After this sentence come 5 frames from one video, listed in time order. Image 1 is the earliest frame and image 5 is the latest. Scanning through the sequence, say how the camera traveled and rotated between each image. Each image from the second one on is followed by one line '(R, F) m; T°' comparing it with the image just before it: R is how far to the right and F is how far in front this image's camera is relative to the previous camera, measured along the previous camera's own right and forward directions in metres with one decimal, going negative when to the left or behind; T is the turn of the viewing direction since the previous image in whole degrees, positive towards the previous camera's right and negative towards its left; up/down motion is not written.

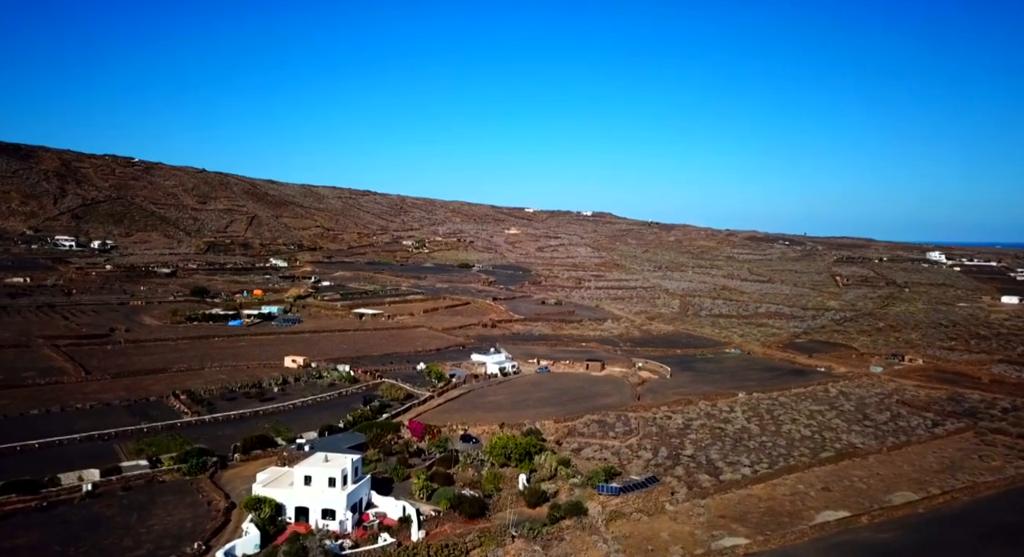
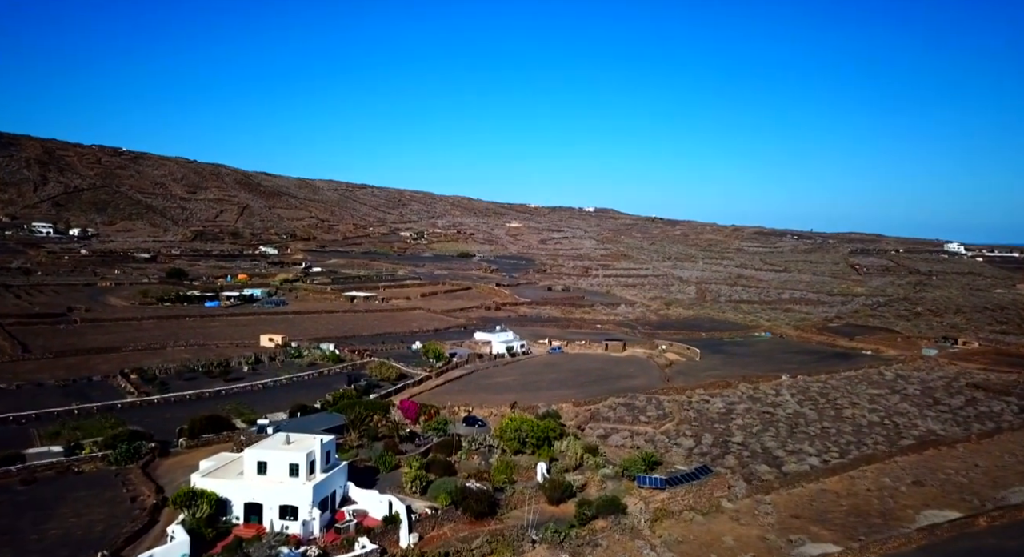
(-0.7, +7.3) m; 0°
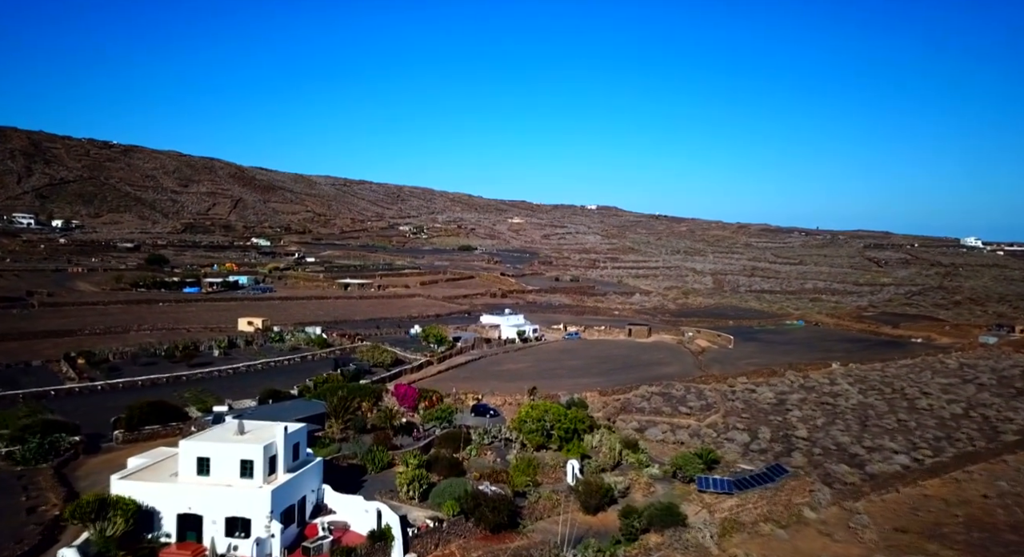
(-0.8, +6.0) m; 0°
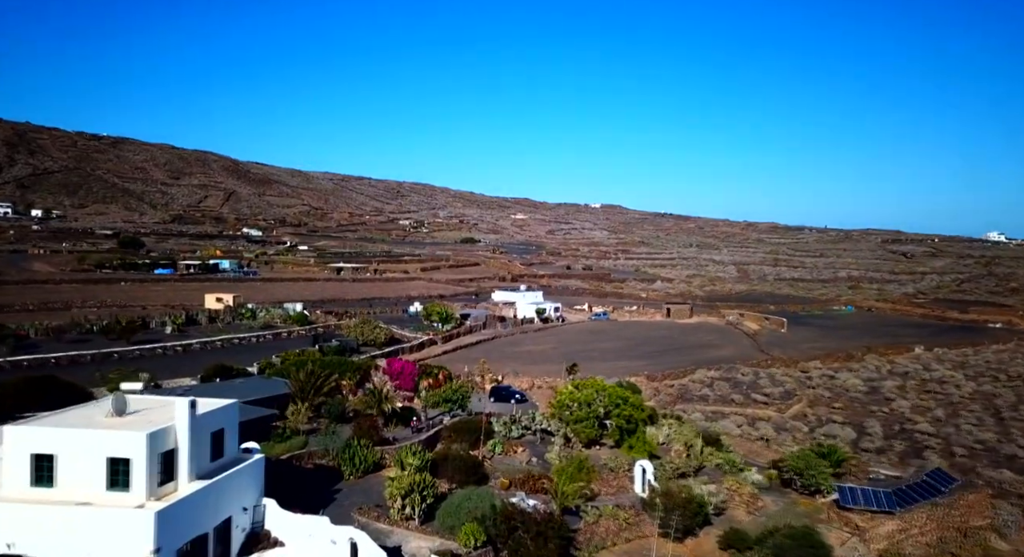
(-0.9, +7.0) m; 0°
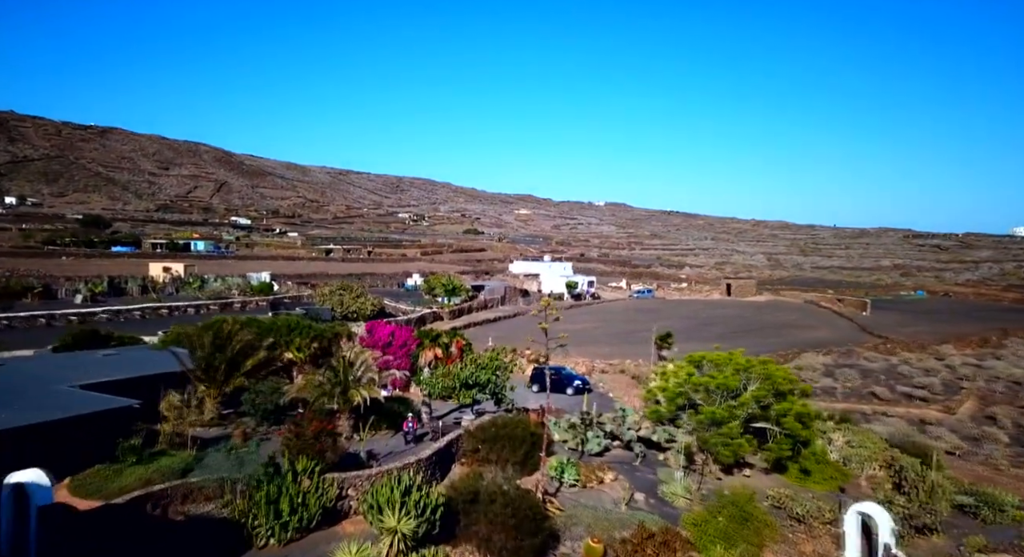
(-1.0, +7.8) m; 0°
